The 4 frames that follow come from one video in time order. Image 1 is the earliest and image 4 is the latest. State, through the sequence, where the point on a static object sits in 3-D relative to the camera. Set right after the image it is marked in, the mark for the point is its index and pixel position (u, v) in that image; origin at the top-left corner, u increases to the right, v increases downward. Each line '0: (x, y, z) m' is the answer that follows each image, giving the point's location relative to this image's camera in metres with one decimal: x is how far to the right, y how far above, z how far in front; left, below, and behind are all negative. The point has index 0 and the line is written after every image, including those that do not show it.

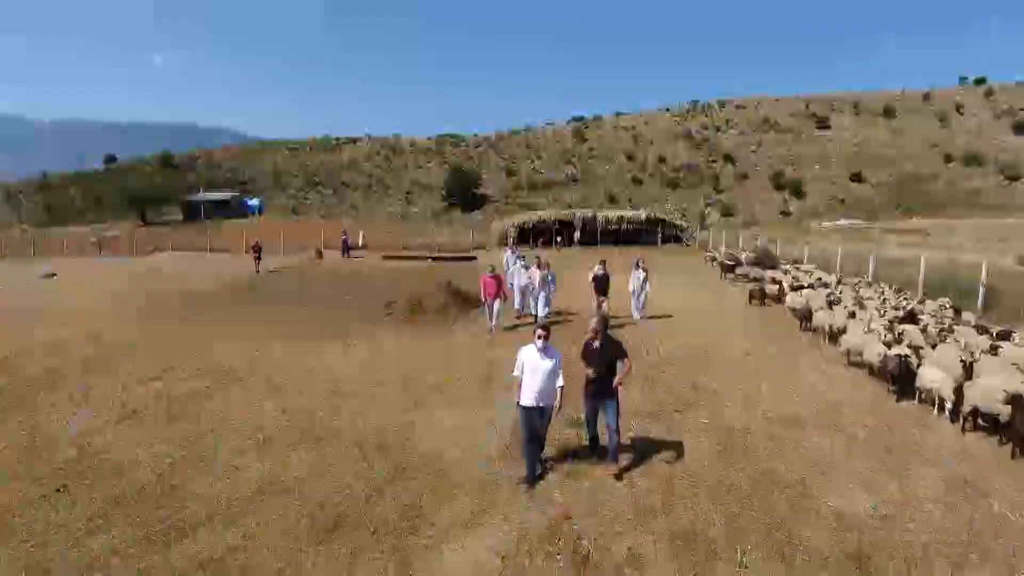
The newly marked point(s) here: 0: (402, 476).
0: (-1.7, -2.7, +8.1) m
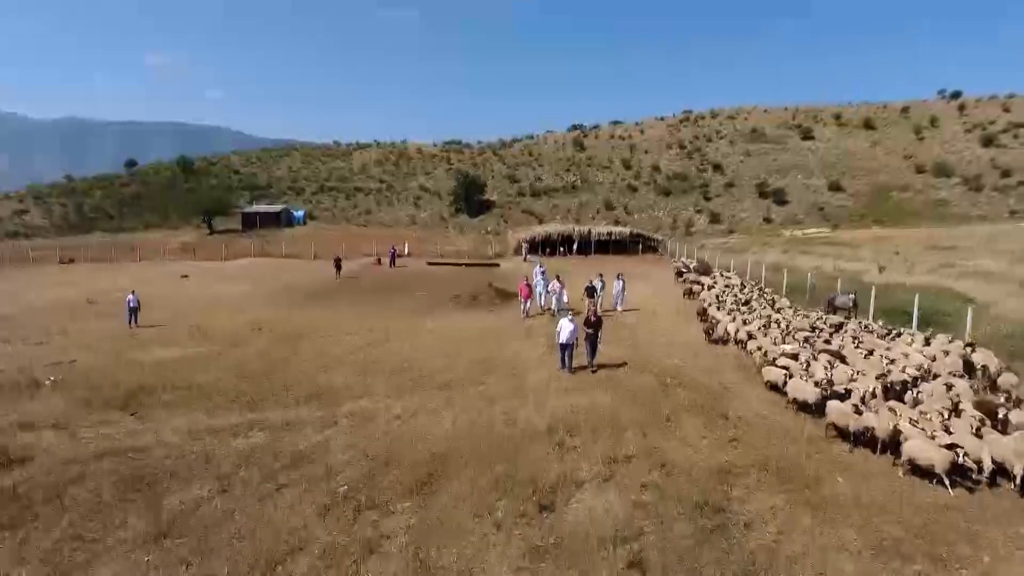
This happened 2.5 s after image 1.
0: (-0.4, -2.6, +19.5) m
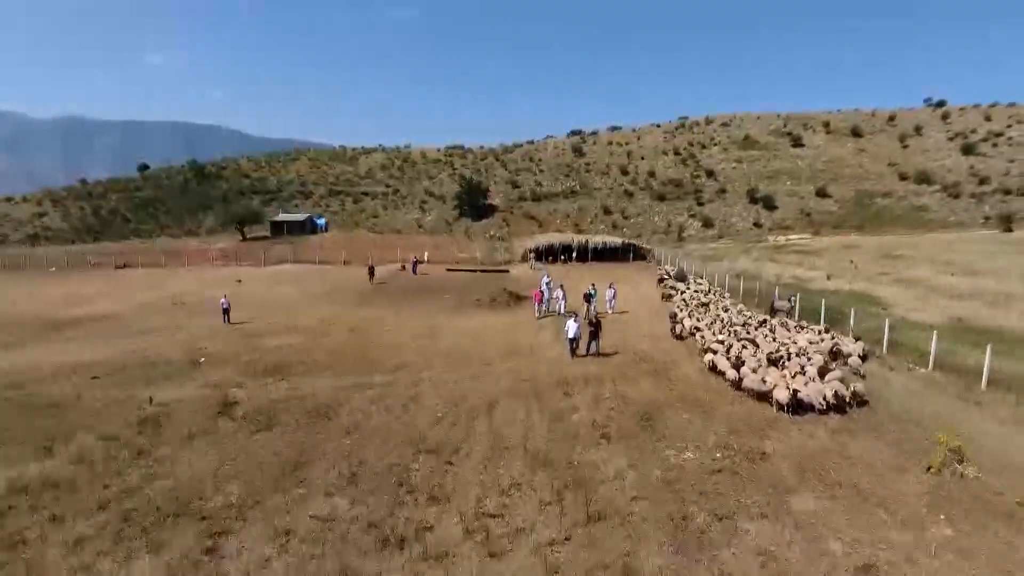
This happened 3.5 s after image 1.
0: (+0.5, -3.0, +26.9) m
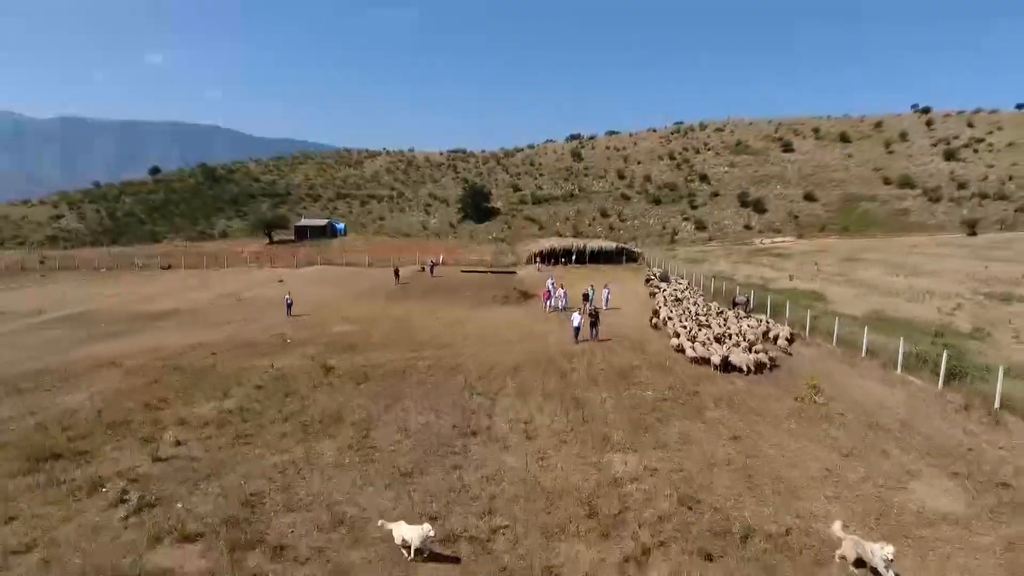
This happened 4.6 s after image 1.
0: (+1.3, -2.9, +34.4) m
